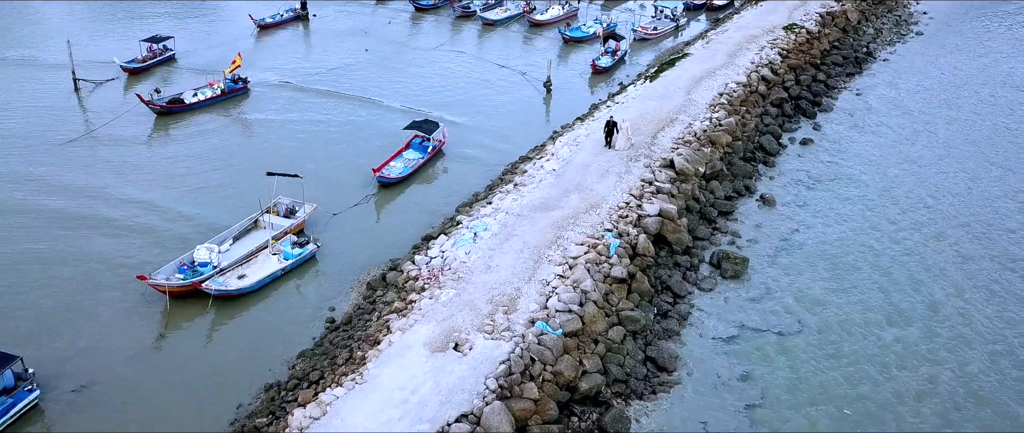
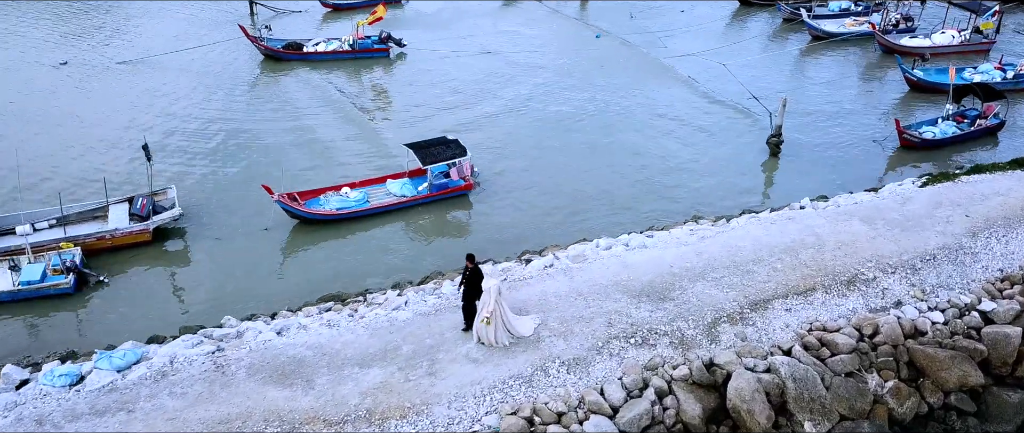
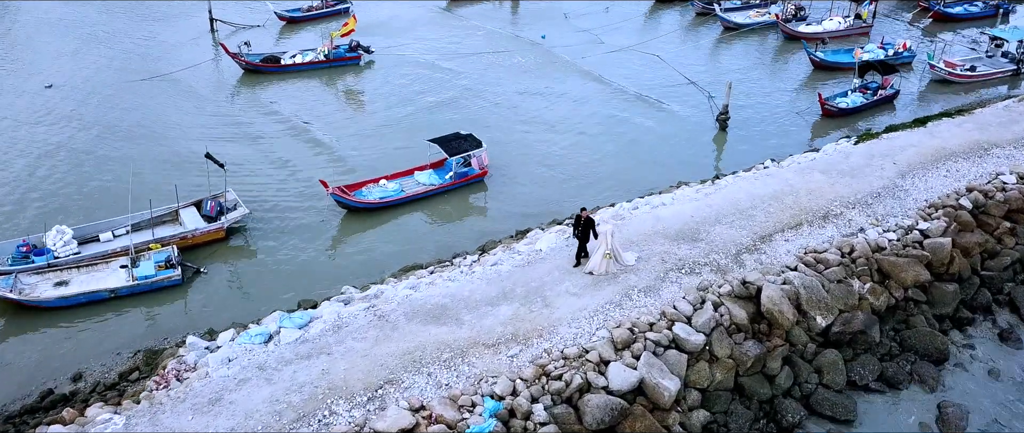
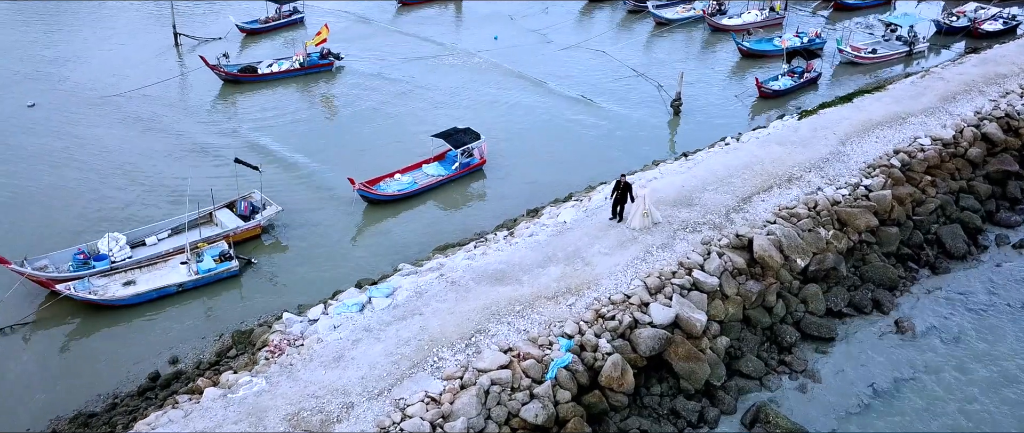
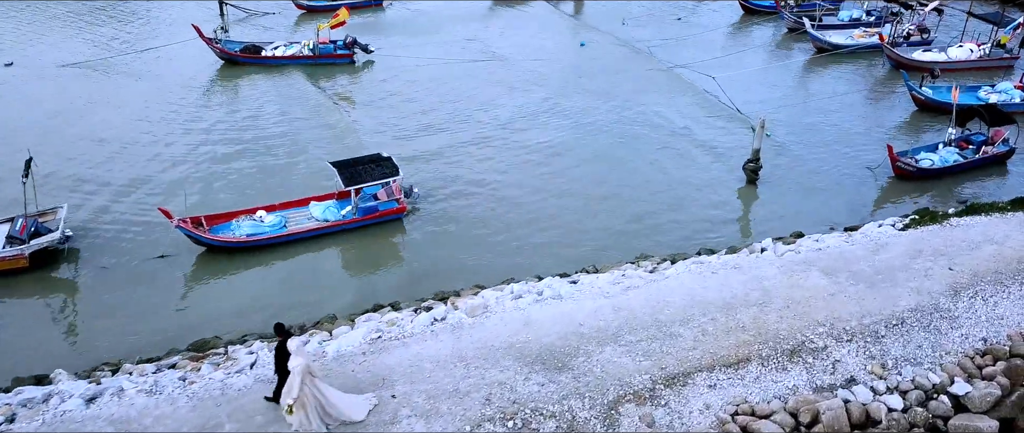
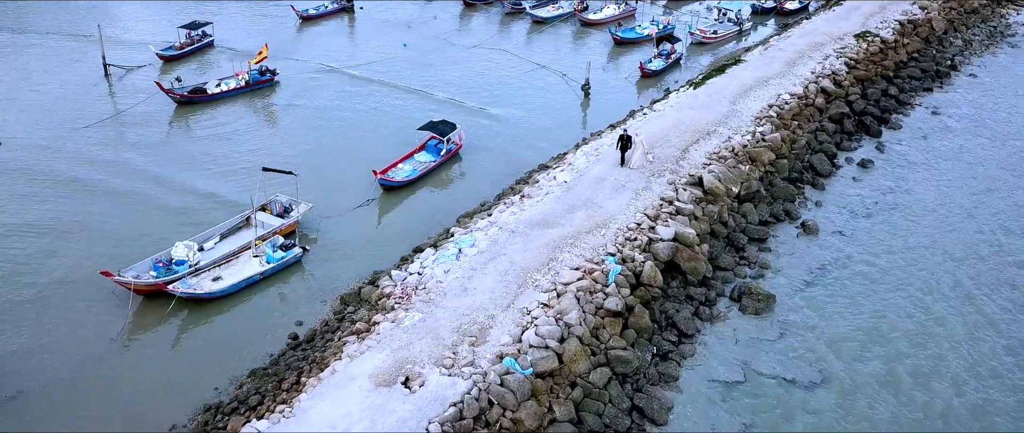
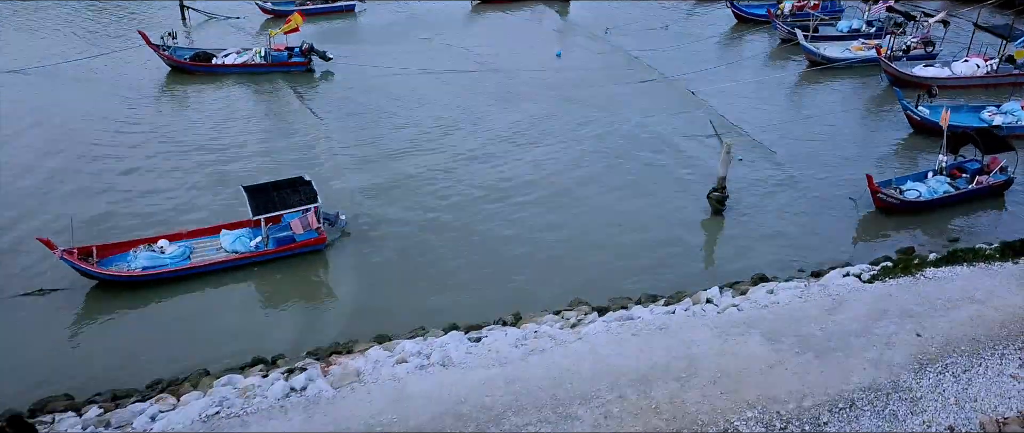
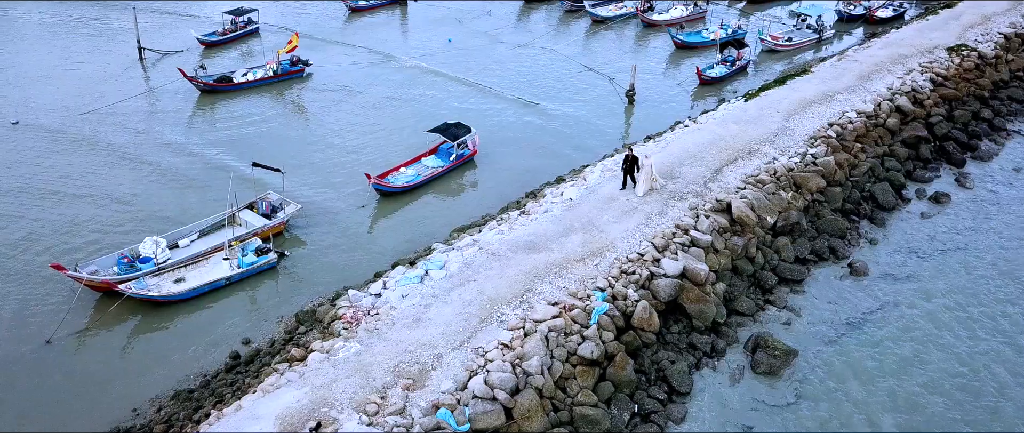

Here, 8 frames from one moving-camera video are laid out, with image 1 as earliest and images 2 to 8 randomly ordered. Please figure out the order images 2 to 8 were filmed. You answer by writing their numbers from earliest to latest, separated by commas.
6, 8, 4, 3, 2, 5, 7
